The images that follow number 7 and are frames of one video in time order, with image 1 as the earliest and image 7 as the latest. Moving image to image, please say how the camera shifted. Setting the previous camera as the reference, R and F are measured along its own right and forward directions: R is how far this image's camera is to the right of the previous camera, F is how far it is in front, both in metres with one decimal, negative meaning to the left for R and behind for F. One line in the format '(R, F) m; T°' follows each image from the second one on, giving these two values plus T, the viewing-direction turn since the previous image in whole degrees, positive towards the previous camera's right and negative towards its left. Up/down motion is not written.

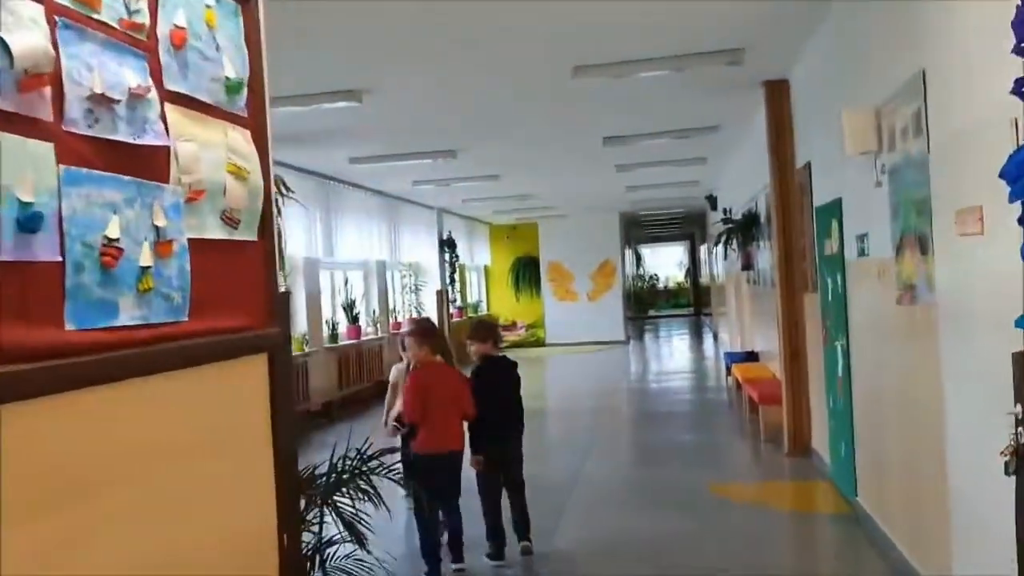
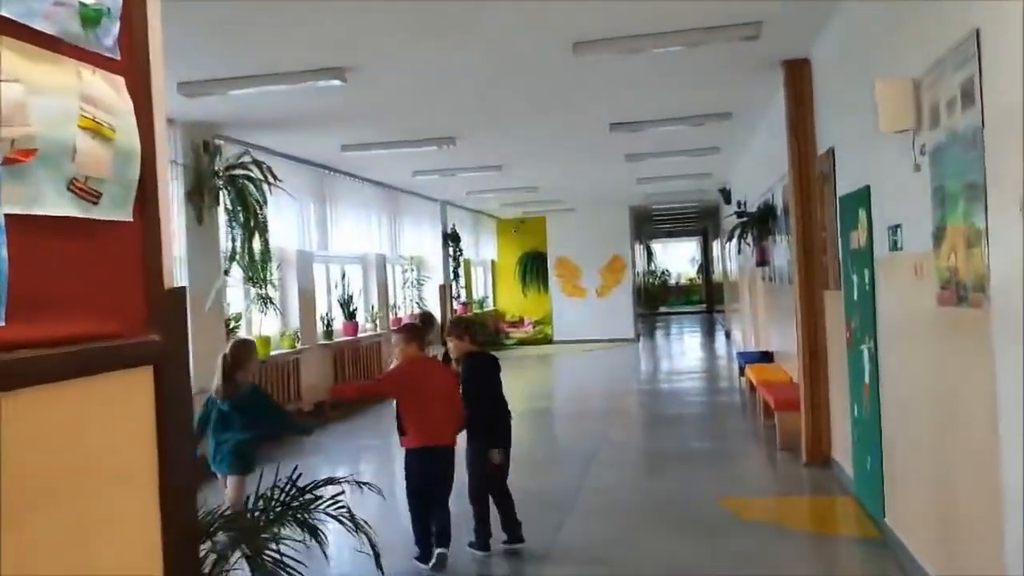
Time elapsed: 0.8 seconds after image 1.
(+0.1, +0.4) m; -1°
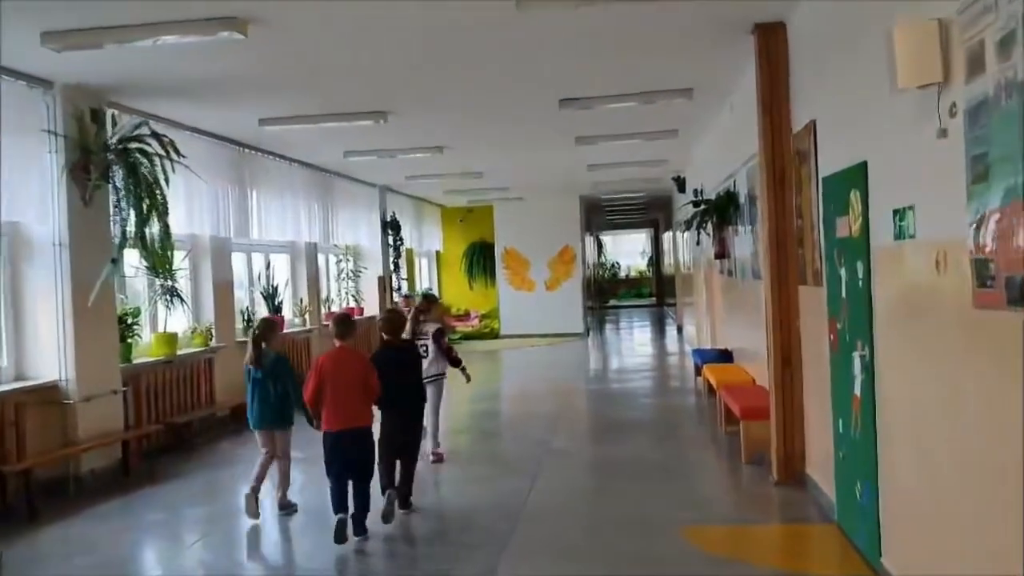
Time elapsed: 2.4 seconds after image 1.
(+0.1, +0.7) m; +4°
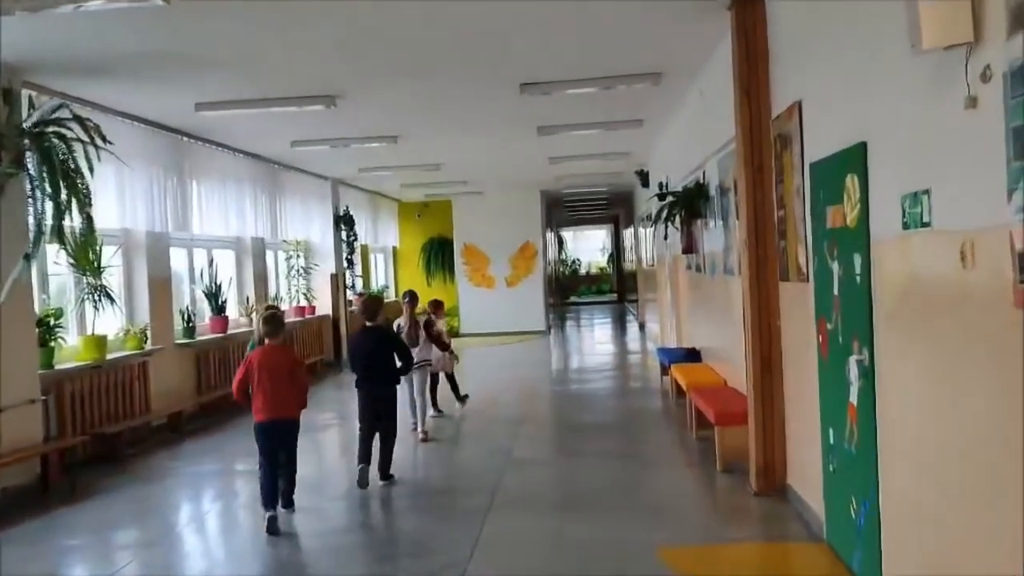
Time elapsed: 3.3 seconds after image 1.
(0.0, +0.4) m; +3°
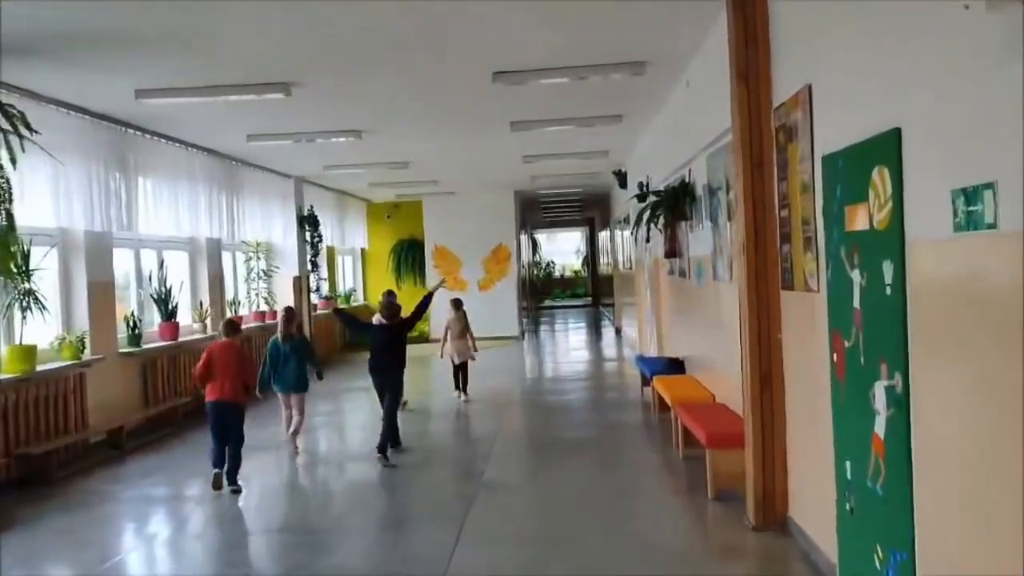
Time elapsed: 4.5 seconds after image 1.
(0.0, +0.5) m; +2°
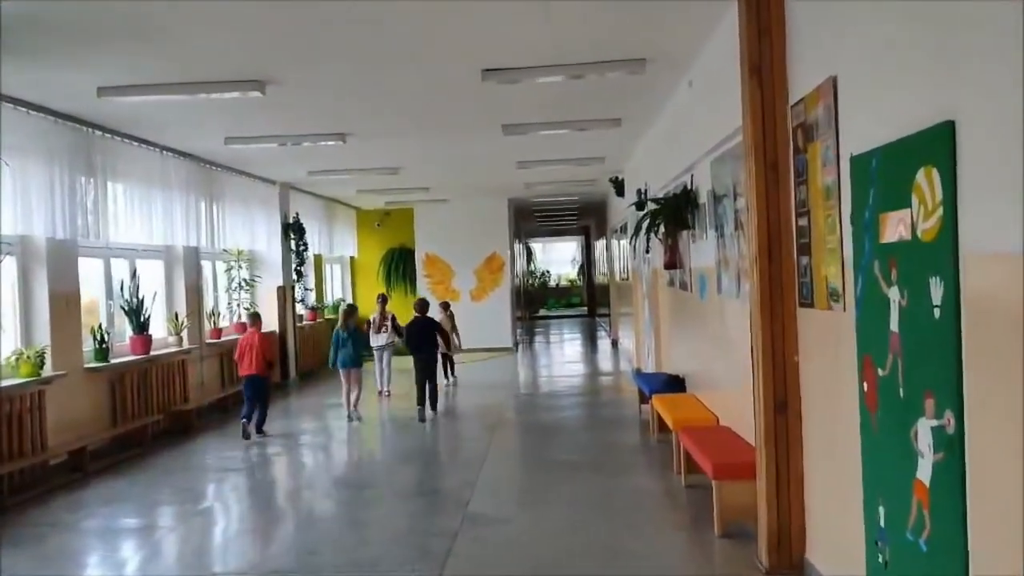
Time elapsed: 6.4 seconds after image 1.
(0.0, +0.4) m; 0°
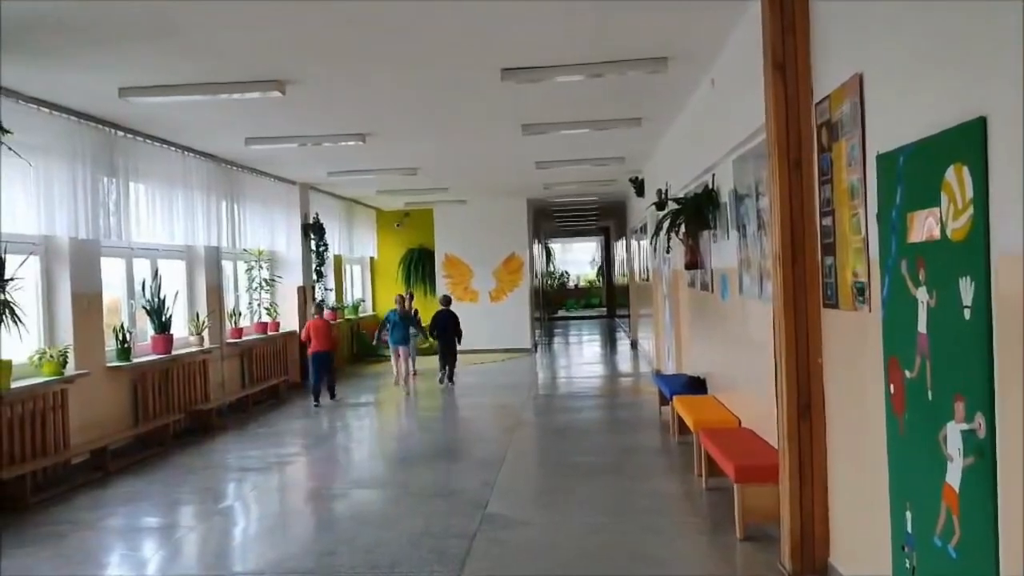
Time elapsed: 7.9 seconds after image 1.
(0.0, 0.0) m; -1°
